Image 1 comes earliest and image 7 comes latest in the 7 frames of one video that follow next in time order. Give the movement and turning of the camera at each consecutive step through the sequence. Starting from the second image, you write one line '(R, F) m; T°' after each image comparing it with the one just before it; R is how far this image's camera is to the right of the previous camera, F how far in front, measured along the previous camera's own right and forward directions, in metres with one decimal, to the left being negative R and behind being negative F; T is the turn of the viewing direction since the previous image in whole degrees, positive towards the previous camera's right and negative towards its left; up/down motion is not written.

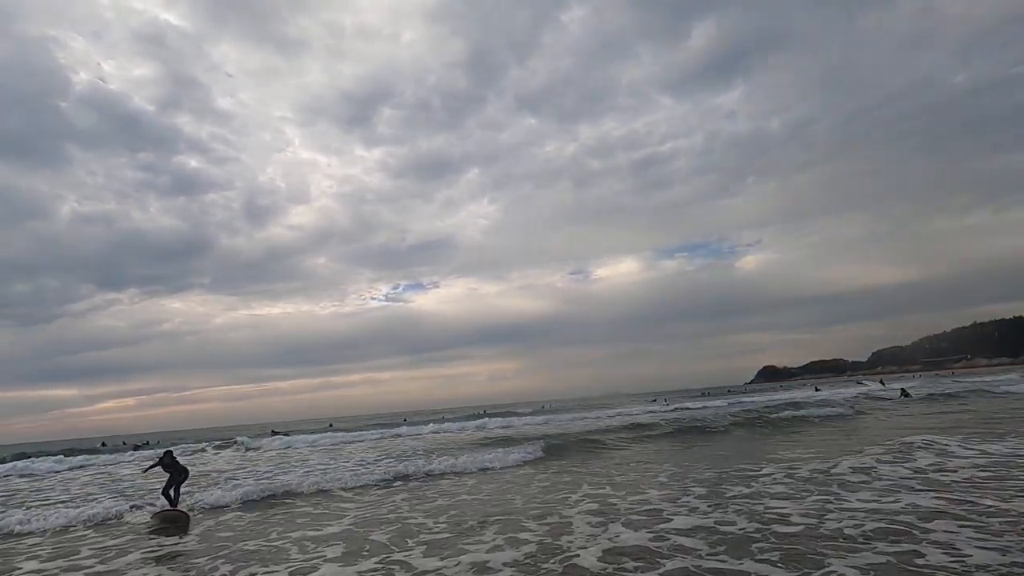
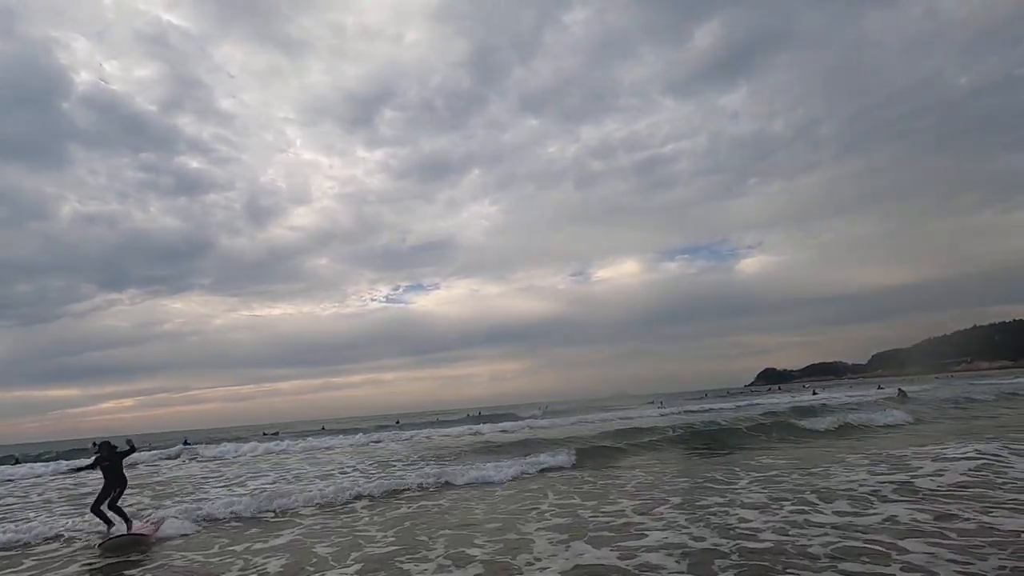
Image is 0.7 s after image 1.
(-0.1, +0.6) m; 0°
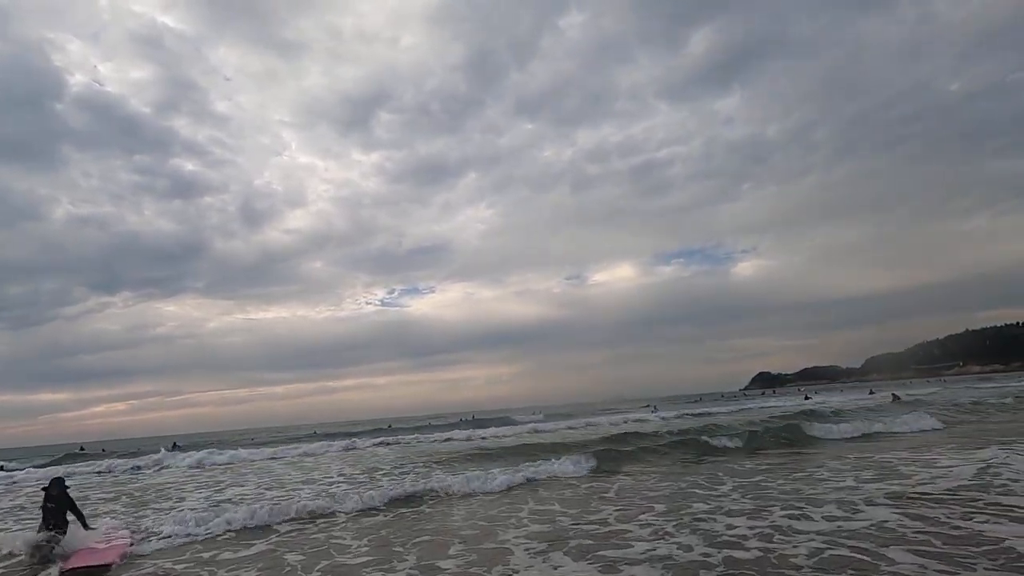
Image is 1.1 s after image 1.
(-5.7, -0.1) m; +1°
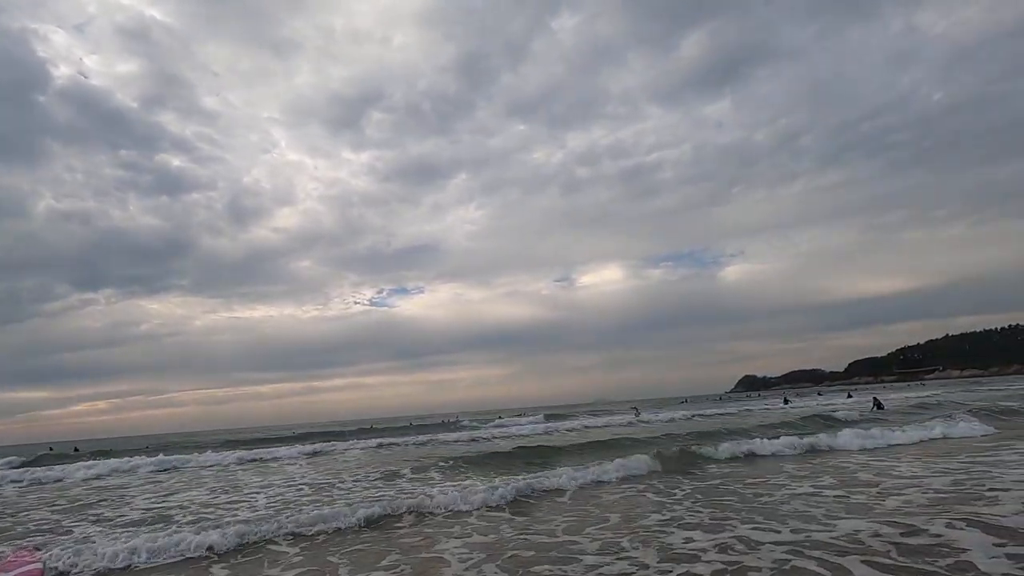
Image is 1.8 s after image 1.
(+0.1, +0.9) m; +1°
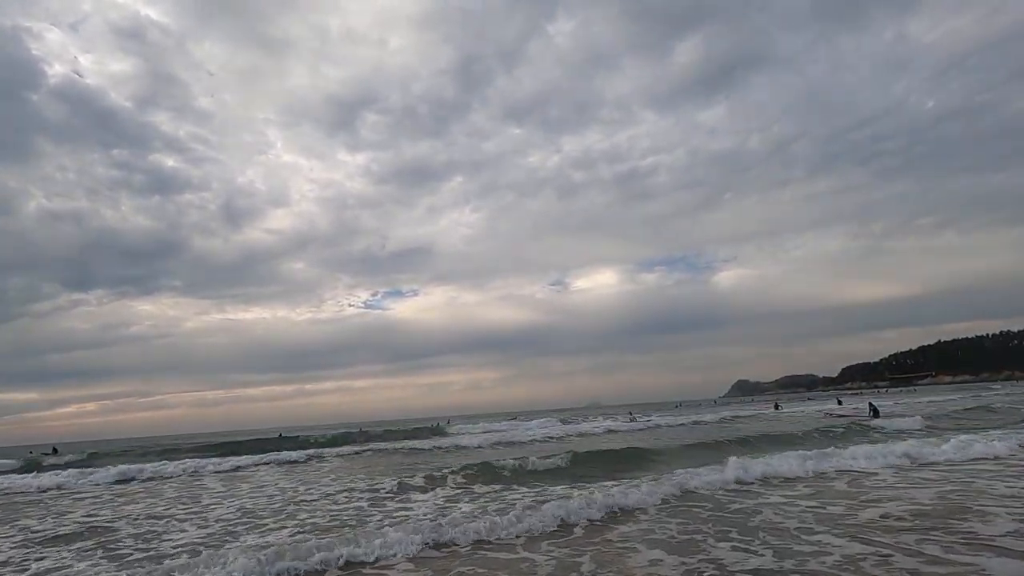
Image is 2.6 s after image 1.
(+0.1, +0.7) m; +1°
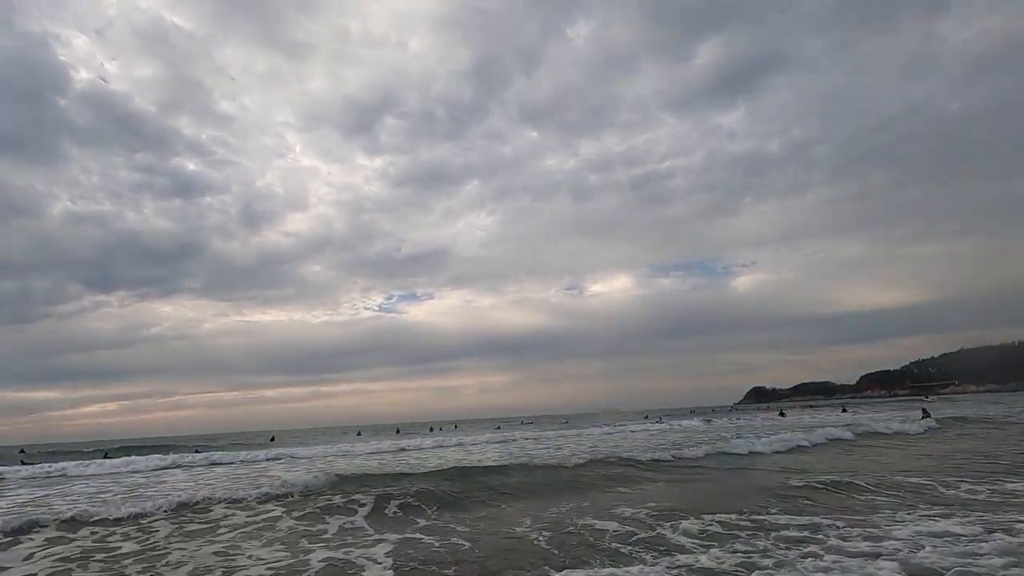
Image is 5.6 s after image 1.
(+1.9, +1.3) m; -2°
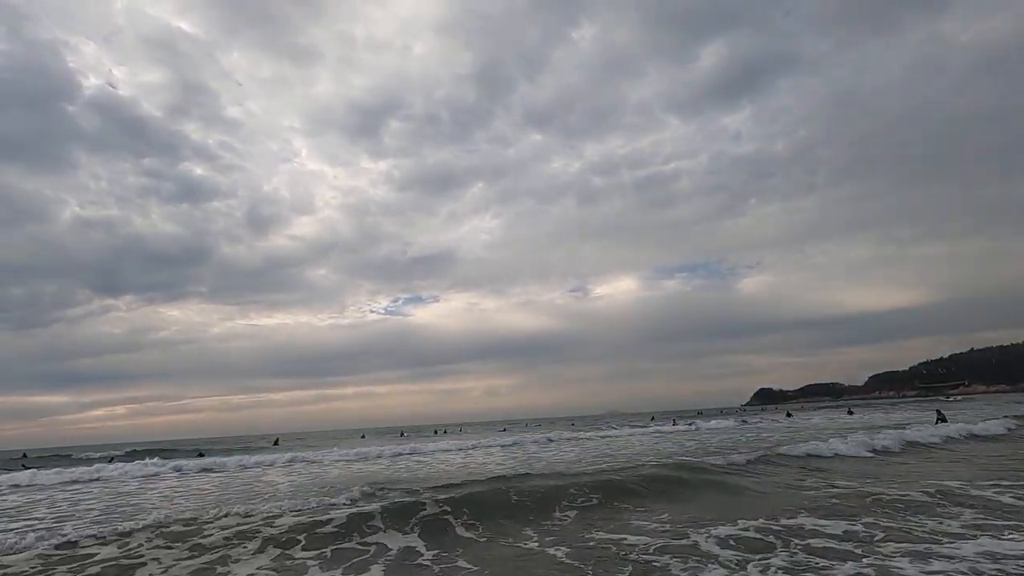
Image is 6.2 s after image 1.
(-0.4, -0.9) m; -1°
